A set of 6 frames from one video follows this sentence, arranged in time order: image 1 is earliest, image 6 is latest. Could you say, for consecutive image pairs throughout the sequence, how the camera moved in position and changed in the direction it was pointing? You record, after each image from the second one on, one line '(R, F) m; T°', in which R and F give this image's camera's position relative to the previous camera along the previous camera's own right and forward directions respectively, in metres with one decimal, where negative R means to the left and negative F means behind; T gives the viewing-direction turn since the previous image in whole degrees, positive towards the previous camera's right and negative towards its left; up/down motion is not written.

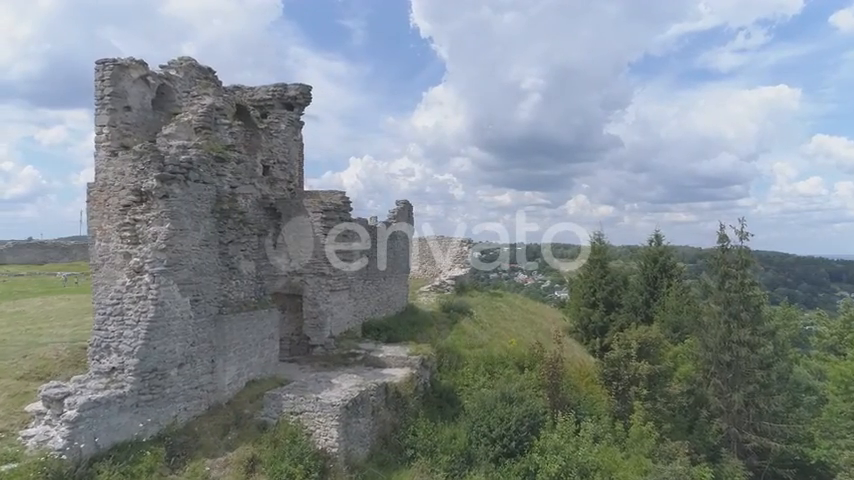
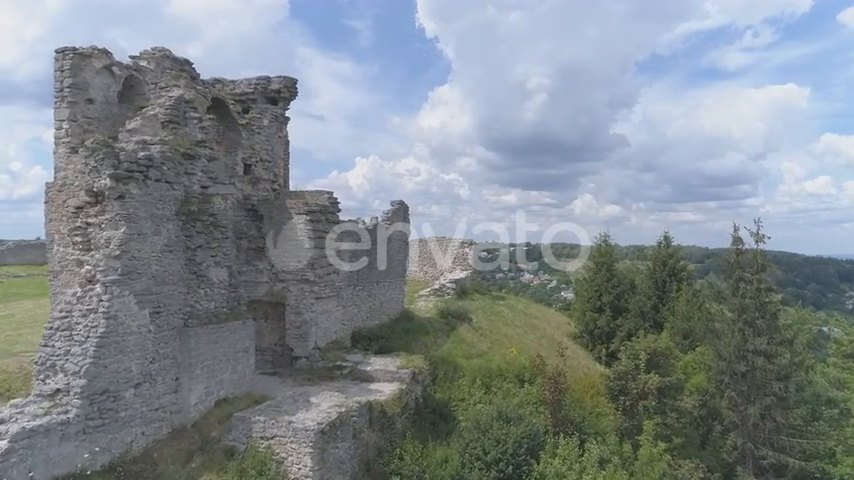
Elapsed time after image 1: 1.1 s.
(+0.3, +0.9) m; -1°
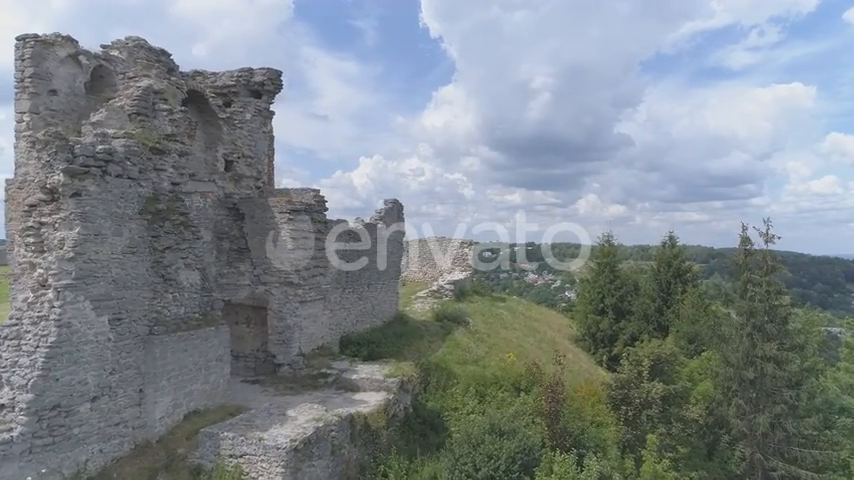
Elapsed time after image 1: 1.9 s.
(+0.3, +0.6) m; 0°
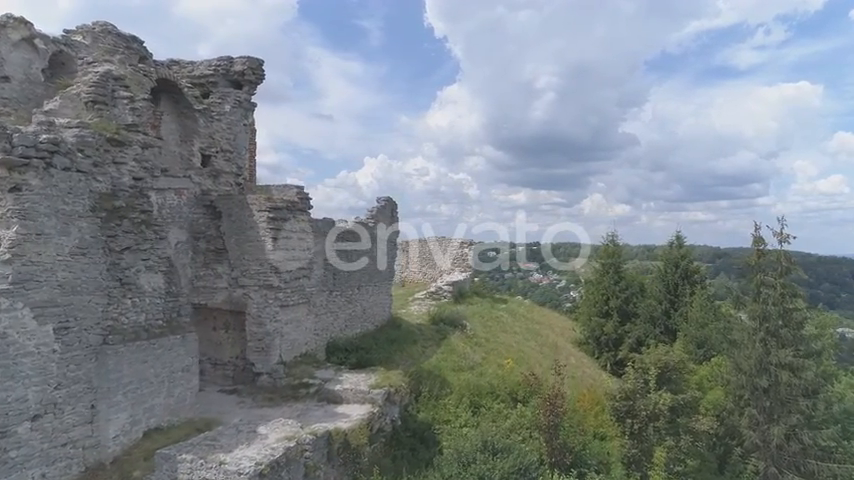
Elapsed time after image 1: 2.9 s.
(+0.3, +0.8) m; 0°
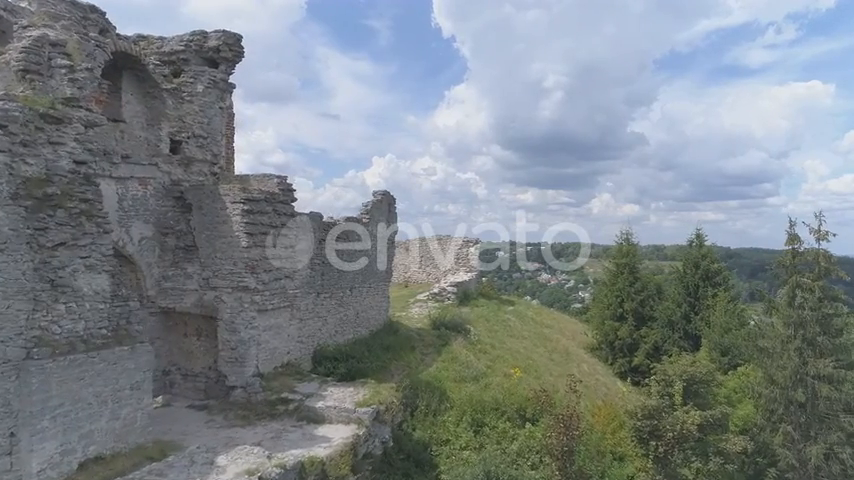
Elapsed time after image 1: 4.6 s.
(+0.2, +1.2) m; -1°
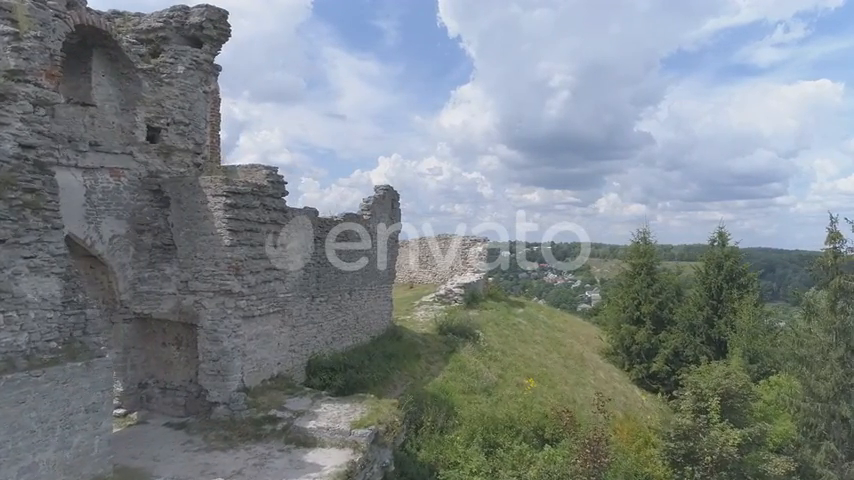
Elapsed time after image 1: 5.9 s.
(0.0, +1.0) m; -1°
